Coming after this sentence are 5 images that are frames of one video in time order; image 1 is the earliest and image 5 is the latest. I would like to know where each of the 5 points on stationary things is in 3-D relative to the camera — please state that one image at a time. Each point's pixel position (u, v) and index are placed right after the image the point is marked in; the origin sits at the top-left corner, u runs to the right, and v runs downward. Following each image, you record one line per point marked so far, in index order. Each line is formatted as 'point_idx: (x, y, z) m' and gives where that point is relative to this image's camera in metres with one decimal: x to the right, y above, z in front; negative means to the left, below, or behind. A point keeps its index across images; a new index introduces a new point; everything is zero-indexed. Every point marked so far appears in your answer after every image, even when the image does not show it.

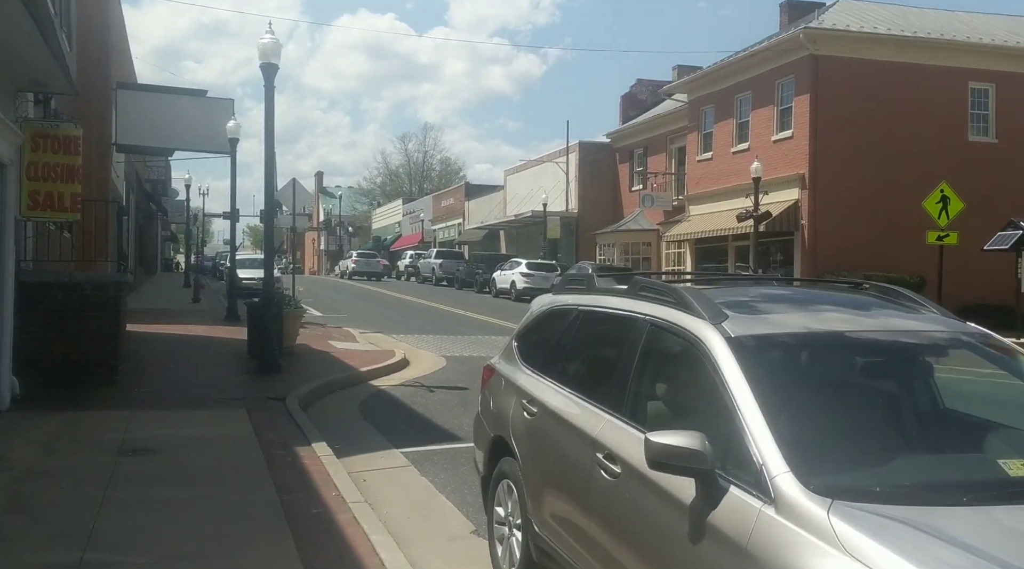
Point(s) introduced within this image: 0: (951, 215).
0: (+7.7, +1.2, +16.2) m
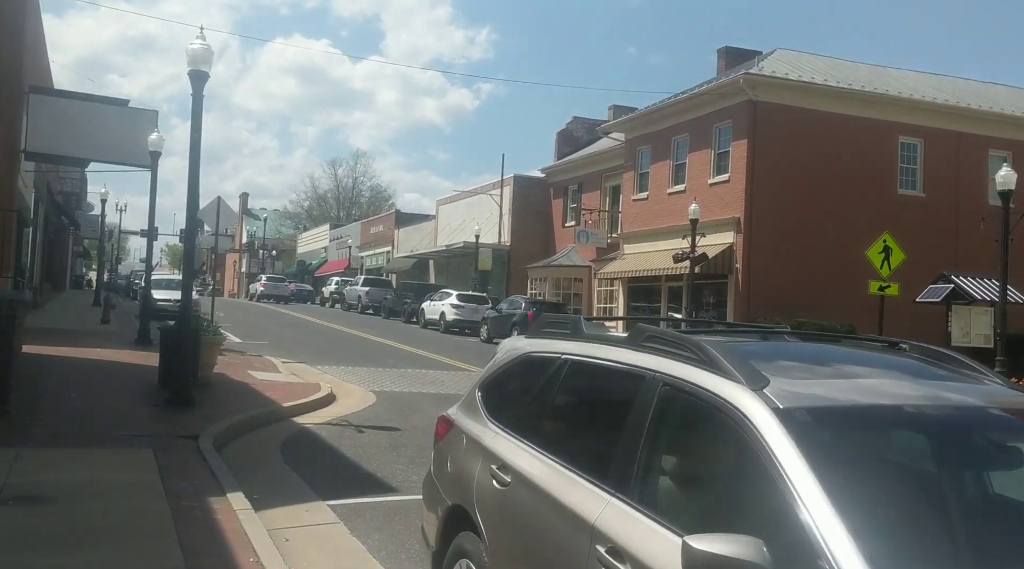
0: (+6.7, +0.3, +16.1) m
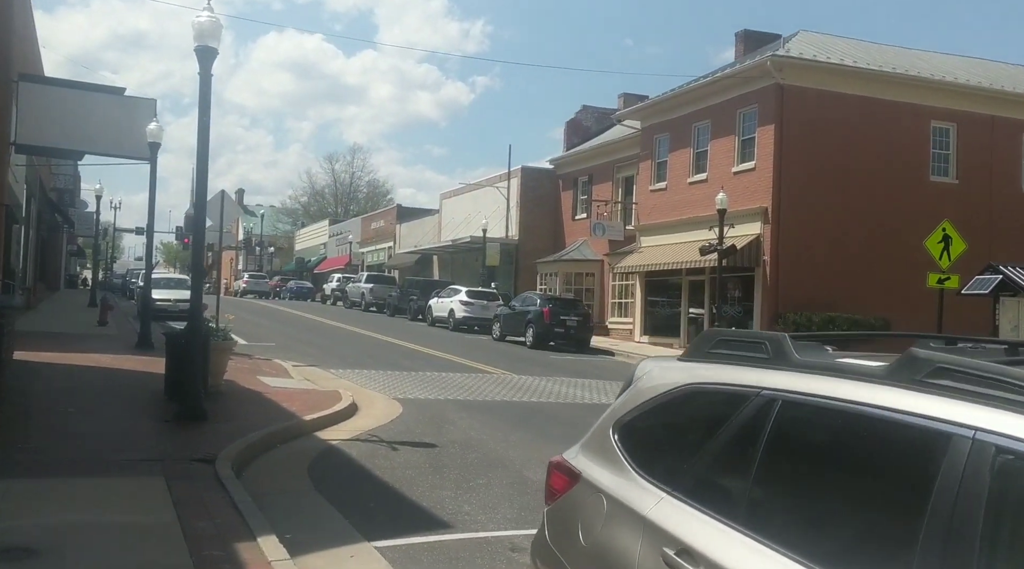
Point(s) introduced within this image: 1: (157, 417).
0: (+7.2, +0.5, +15.0) m
1: (-4.0, -1.5, +10.5) m
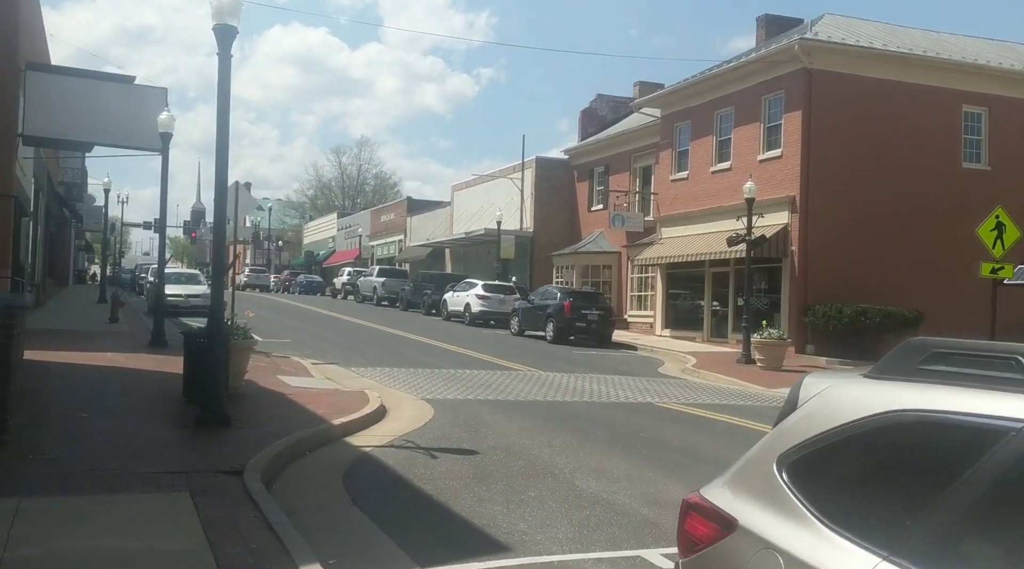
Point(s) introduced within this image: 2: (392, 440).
0: (+7.7, +0.6, +14.2) m
1: (-3.6, -1.5, +9.8) m
2: (-1.3, -1.7, +9.8) m
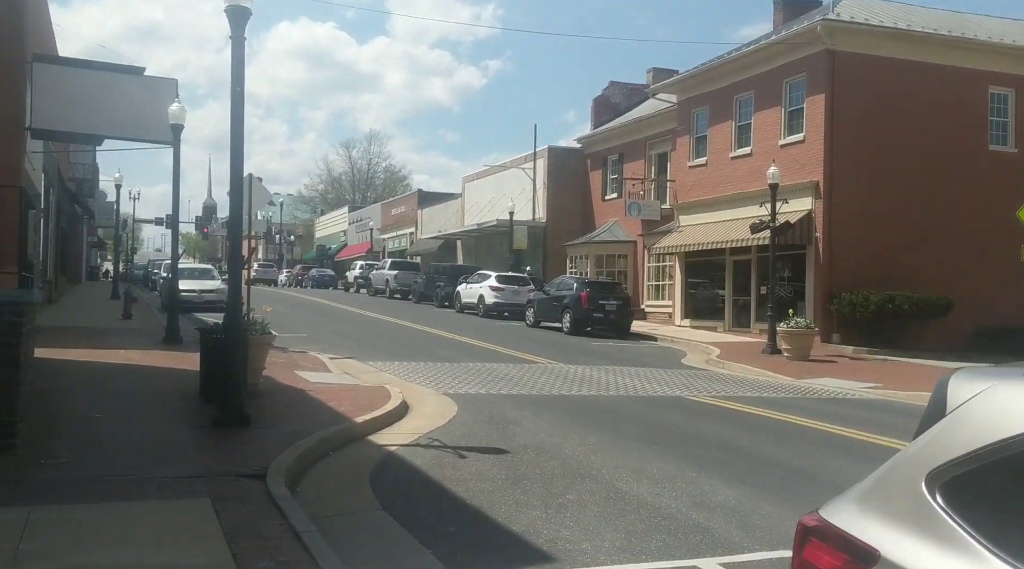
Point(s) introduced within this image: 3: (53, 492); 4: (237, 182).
0: (+8.0, +0.8, +13.7) m
1: (-3.3, -1.4, +9.4) m
2: (-1.0, -1.6, +9.4) m
3: (-3.2, -1.5, +6.5) m
4: (-2.8, +1.0, +9.5) m
